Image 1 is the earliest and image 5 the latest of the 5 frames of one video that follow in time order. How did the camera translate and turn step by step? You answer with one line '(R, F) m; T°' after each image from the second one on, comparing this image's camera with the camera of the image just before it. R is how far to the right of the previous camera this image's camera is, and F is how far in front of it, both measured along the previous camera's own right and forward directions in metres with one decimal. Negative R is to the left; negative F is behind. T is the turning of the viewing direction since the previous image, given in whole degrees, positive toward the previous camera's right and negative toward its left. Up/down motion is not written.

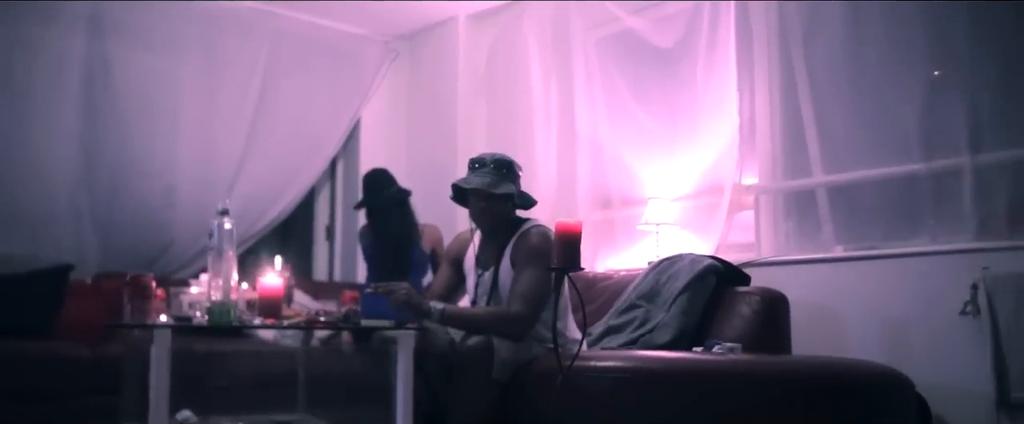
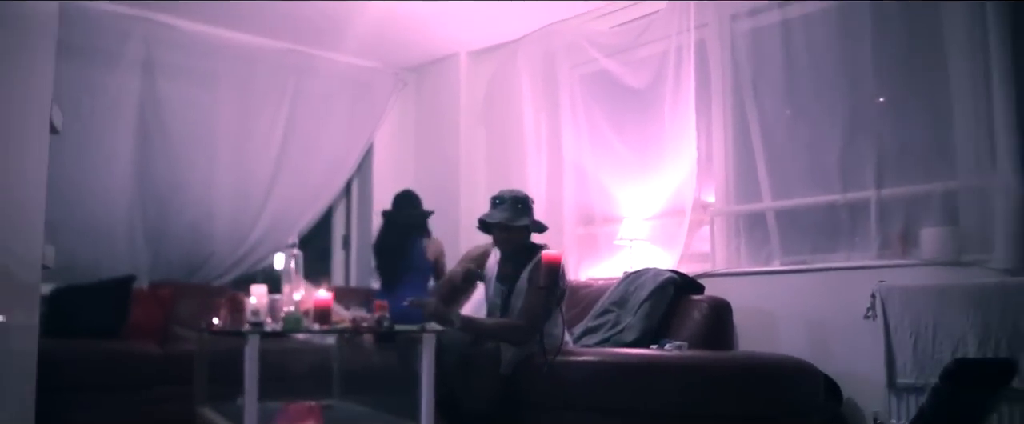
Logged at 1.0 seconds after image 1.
(0.0, -0.5) m; +1°
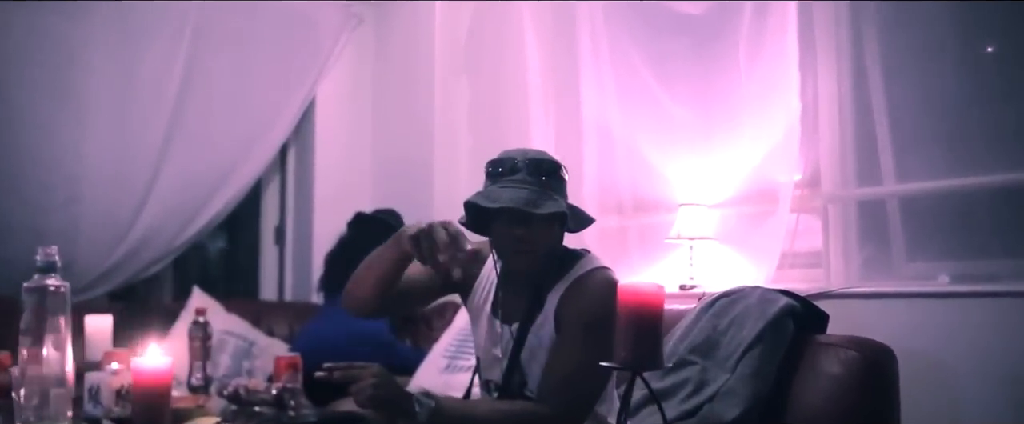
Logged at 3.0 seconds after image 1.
(-0.1, +1.2) m; +2°
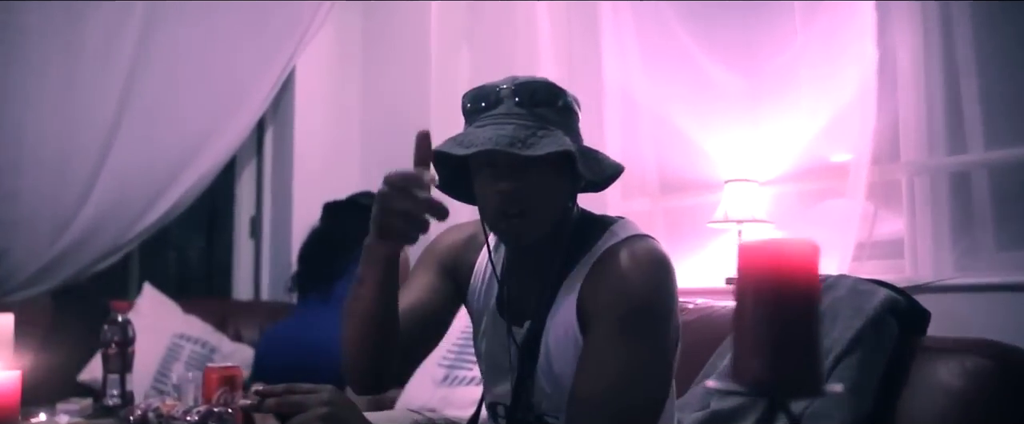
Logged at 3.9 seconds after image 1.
(0.0, +0.4) m; 0°
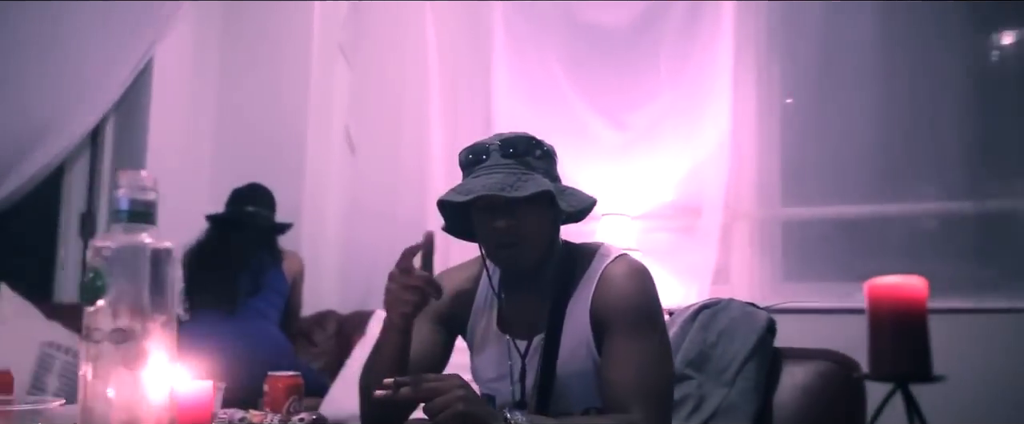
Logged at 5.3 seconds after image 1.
(-0.5, -0.1) m; +20°
